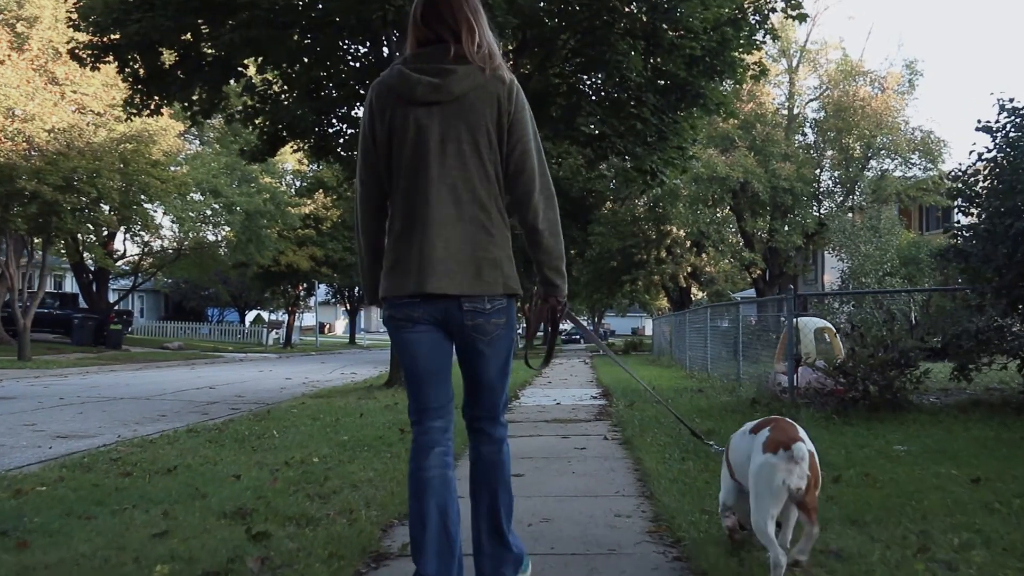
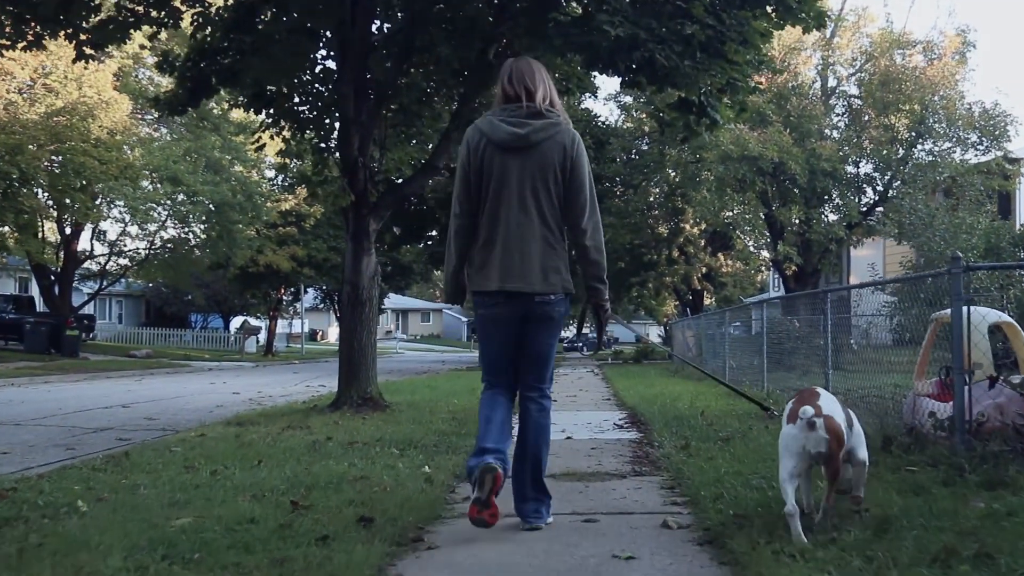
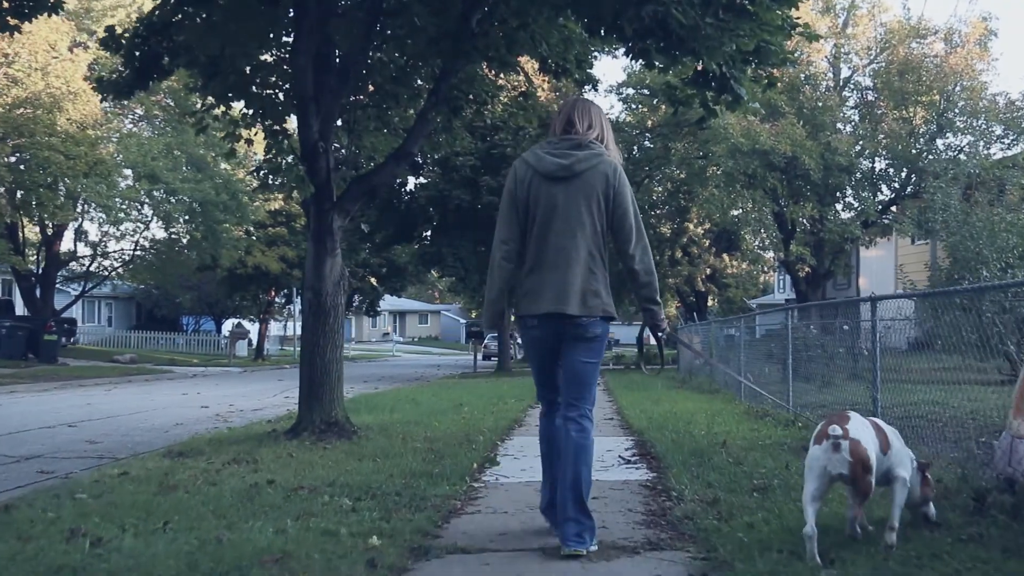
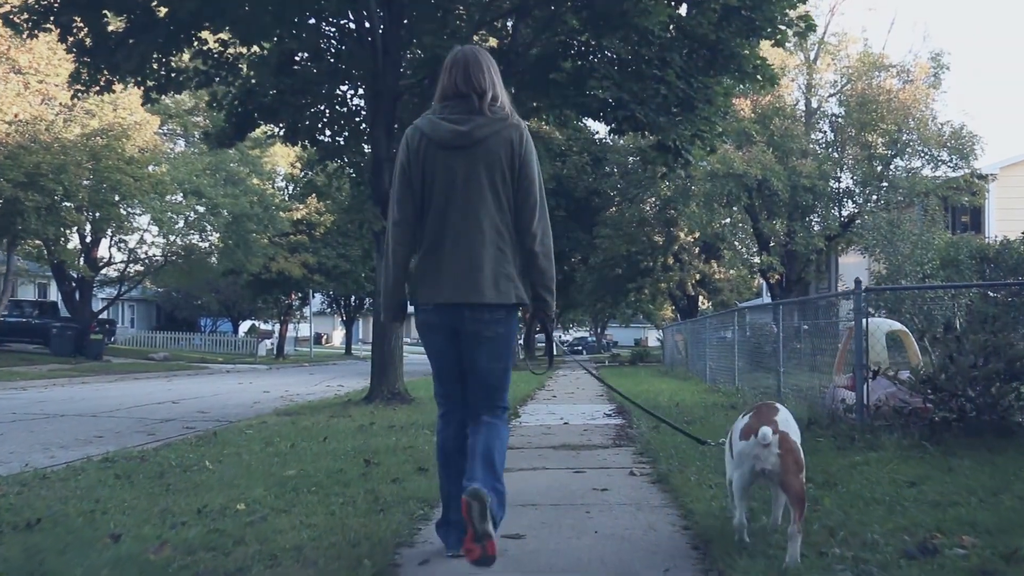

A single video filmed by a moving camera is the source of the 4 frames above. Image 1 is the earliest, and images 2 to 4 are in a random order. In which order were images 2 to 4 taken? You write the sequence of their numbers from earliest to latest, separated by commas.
4, 2, 3
